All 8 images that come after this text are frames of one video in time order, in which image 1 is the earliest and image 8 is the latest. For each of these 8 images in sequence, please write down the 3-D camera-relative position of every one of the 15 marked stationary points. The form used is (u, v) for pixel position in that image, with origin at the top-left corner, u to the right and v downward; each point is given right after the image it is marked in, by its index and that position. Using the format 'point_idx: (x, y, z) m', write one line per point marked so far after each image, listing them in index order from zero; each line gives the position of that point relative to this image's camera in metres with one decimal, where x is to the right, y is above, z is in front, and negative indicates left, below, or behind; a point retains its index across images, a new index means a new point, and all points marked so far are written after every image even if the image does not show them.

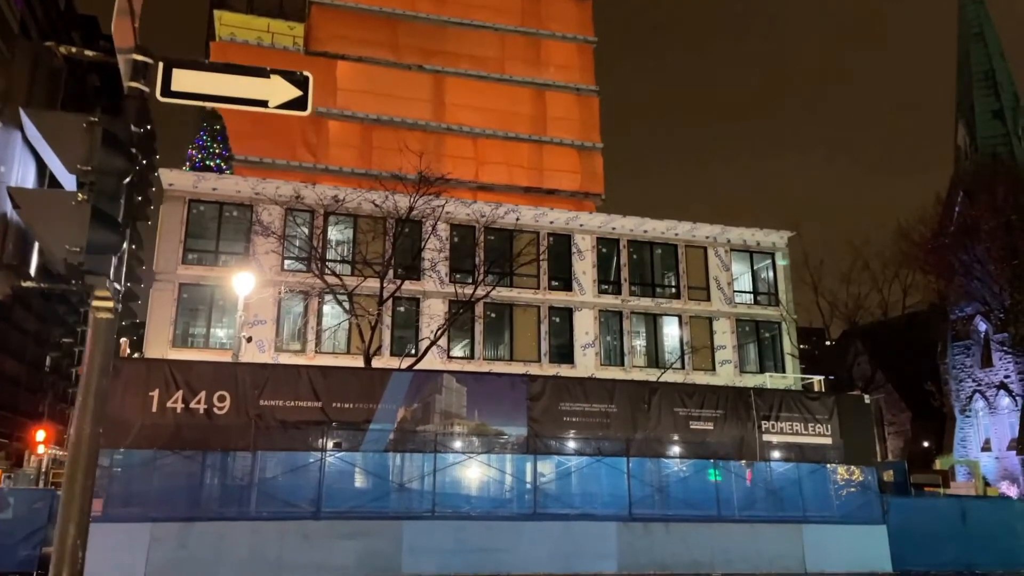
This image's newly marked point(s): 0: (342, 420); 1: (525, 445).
0: (-4.0, -3.0, +18.1) m
1: (+0.3, -3.9, +19.4) m
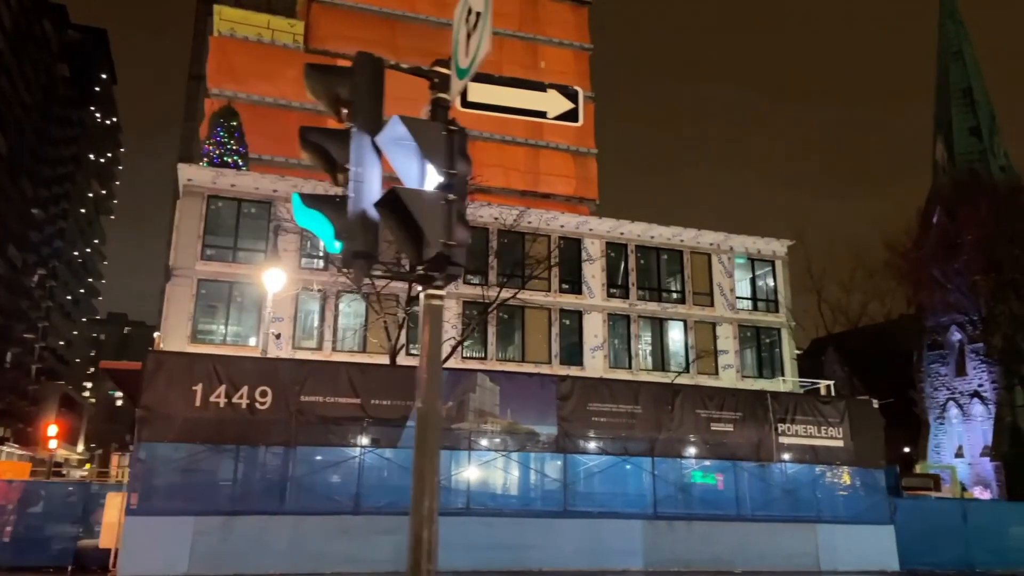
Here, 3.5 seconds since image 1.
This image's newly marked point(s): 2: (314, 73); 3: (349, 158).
0: (-3.1, -3.0, +18.3) m
1: (+1.1, -3.9, +19.8) m
2: (-1.1, +1.1, +4.2) m
3: (-0.8, +0.7, +3.9) m
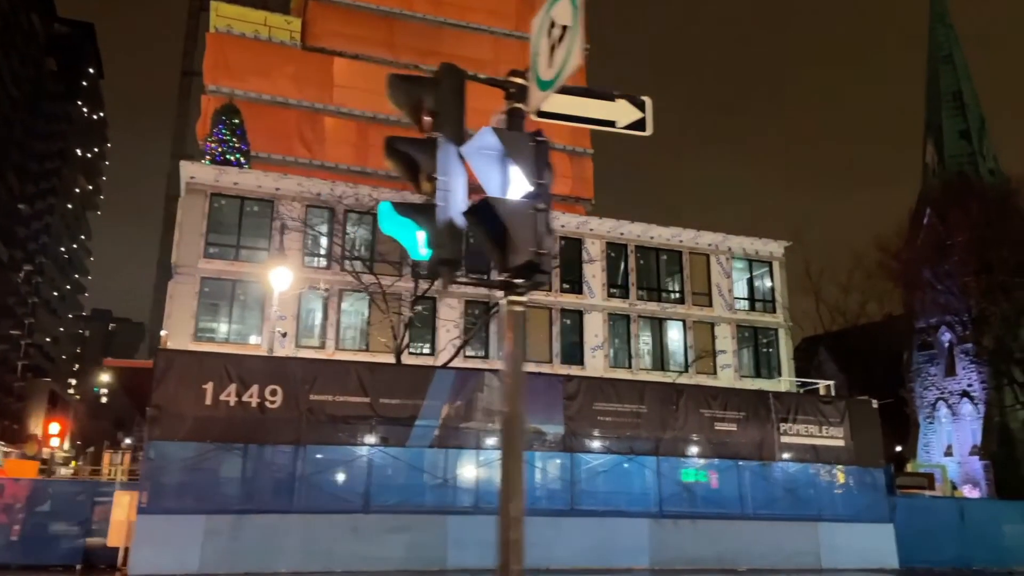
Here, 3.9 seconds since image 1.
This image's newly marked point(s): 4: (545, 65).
0: (-2.9, -3.0, +18.4) m
1: (+1.3, -3.9, +19.9) m
2: (-0.6, +1.1, +4.3) m
3: (-0.4, +0.6, +4.0) m
4: (+0.2, +1.2, +4.1) m
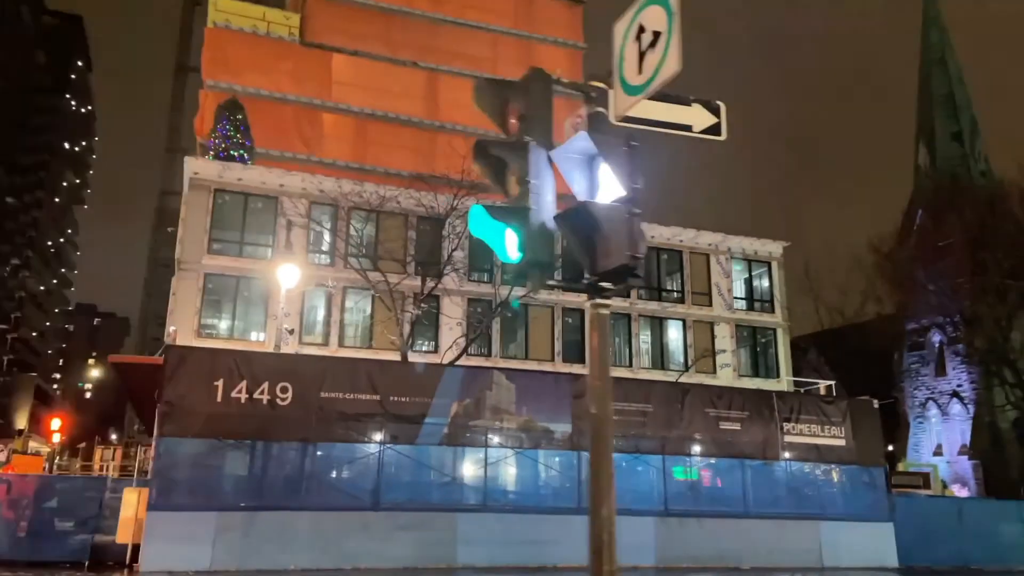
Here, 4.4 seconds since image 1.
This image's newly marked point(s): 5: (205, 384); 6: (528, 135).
0: (-2.7, -3.0, +18.4) m
1: (+1.5, -3.9, +20.0) m
2: (-0.2, +1.1, +4.3) m
3: (+0.1, +0.6, +4.1) m
4: (+0.6, +1.2, +4.1) m
5: (-6.7, -2.1, +17.0) m
6: (+0.1, +0.8, +4.1) m
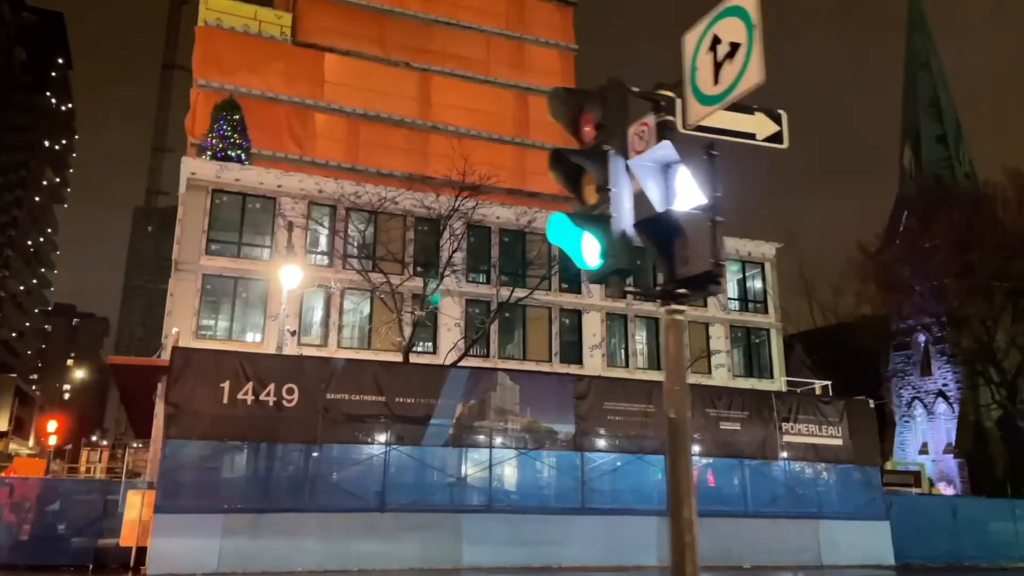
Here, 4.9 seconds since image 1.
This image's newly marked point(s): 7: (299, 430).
0: (-2.6, -3.0, +18.4) m
1: (+1.6, -3.9, +20.1) m
2: (+0.3, +1.1, +4.4) m
3: (+0.5, +0.6, +4.1) m
4: (+1.1, +1.1, +4.2) m
5: (-6.5, -2.1, +17.0) m
6: (+0.5, +0.8, +4.2) m
7: (-4.8, -3.2, +17.5) m
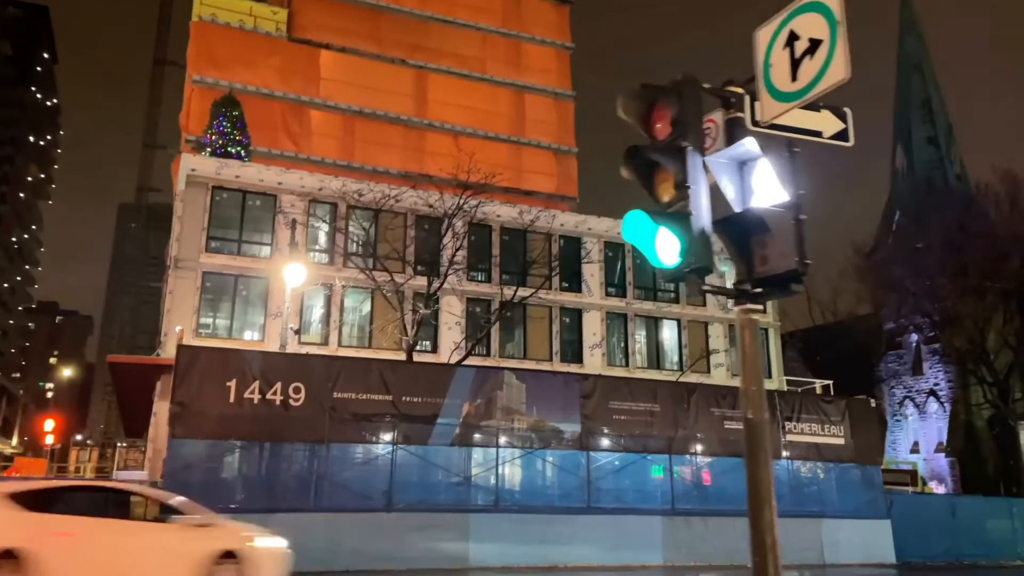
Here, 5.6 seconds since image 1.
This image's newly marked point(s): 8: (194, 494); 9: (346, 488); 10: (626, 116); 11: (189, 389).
0: (-2.4, -2.9, +18.3) m
1: (+1.7, -3.9, +20.1) m
2: (+0.7, +1.1, +4.3) m
3: (+0.9, +0.6, +4.1) m
4: (+1.5, +1.1, +4.2) m
5: (-6.3, -2.1, +16.8) m
6: (+0.9, +0.8, +4.1) m
7: (-4.6, -3.2, +17.4) m
8: (-6.8, -4.3, +16.5) m
9: (-3.9, -4.6, +18.0) m
10: (+0.6, +1.0, +4.3) m
11: (-6.9, -2.2, +16.6) m
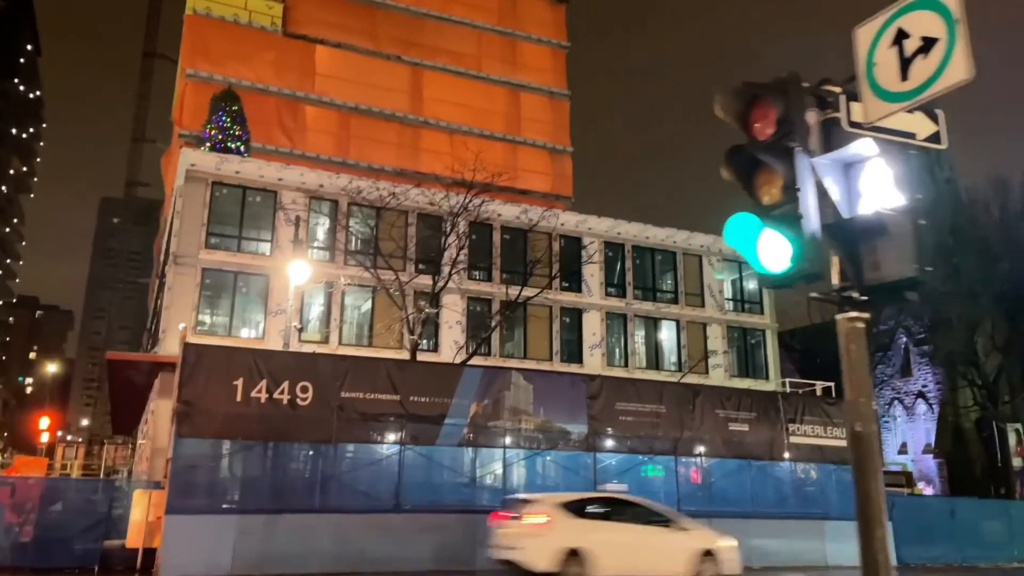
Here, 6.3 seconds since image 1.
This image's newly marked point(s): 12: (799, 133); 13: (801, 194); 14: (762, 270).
0: (-2.2, -2.9, +18.1) m
1: (+1.9, -3.9, +19.9) m
2: (+1.2, +1.1, +4.2) m
3: (+1.4, +0.6, +3.9) m
4: (+2.0, +1.1, +4.0) m
5: (-6.1, -2.0, +16.5) m
6: (+1.4, +0.8, +4.0) m
7: (-4.4, -3.1, +17.1) m
8: (-6.5, -4.3, +16.2) m
9: (-3.7, -4.6, +17.7) m
10: (+1.2, +0.9, +4.2) m
11: (-6.7, -2.1, +16.3) m
12: (+1.5, +0.8, +4.0) m
13: (+1.4, +0.5, +3.9) m
14: (+1.3, +0.1, +4.0) m
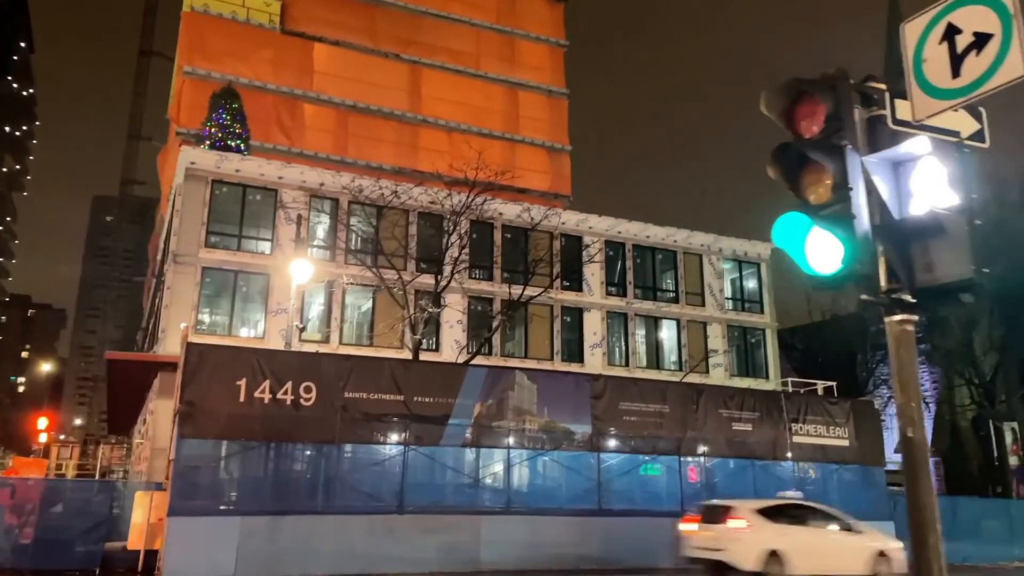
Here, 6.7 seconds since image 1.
0: (-2.1, -2.9, +18.0) m
1: (+2.0, -3.9, +19.9) m
2: (+1.4, +1.0, +4.1) m
3: (+1.6, +0.6, +3.8) m
4: (+2.2, +1.1, +3.9) m
5: (-6.0, -2.0, +16.4) m
6: (+1.6, +0.7, +3.9) m
7: (-4.3, -3.1, +17.0) m
8: (-6.4, -4.3, +16.0) m
9: (-3.5, -4.6, +17.6) m
10: (+1.4, +0.9, +4.1) m
11: (-6.5, -2.1, +16.1) m
12: (+1.7, +0.8, +3.9) m
13: (+1.6, +0.5, +3.8) m
14: (+1.5, +0.1, +3.9) m
